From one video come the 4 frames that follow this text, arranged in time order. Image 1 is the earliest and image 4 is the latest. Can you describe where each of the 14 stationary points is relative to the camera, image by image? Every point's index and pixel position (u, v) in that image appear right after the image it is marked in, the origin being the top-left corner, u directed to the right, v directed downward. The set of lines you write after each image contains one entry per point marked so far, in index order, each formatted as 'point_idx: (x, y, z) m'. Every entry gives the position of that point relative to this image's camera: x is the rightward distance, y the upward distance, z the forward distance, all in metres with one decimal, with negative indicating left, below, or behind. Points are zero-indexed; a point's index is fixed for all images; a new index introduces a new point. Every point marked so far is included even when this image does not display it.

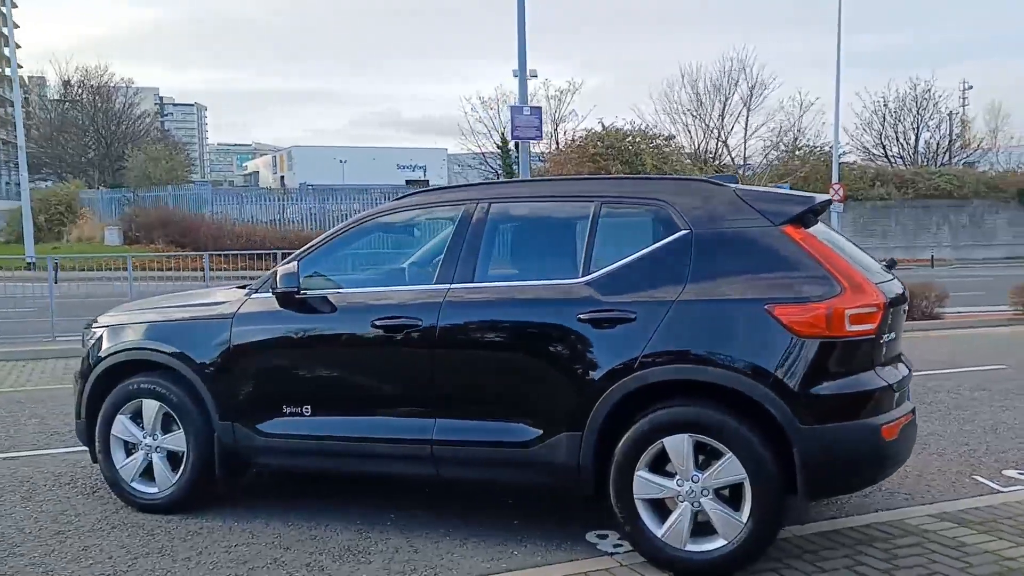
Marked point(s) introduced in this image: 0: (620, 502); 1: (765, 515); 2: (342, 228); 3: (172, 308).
0: (+0.5, -0.9, +3.9) m
1: (+1.0, -0.9, +3.7) m
2: (-0.8, +0.3, +4.8) m
3: (-1.8, -0.1, +4.9) m
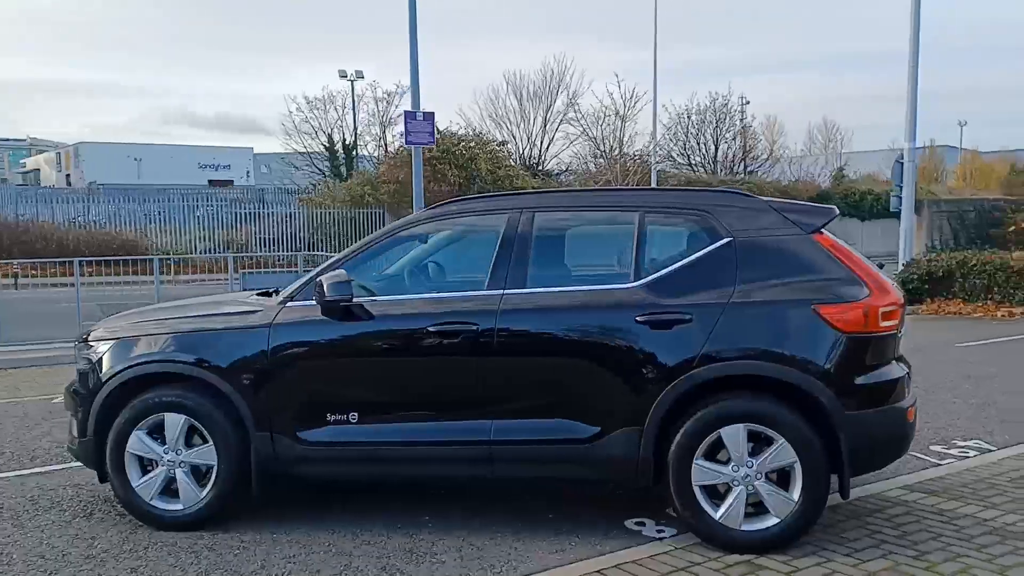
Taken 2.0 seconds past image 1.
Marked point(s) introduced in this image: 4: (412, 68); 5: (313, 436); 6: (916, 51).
0: (+0.8, -0.9, +4.3) m
1: (+1.4, -0.9, +4.1) m
2: (-0.7, +0.3, +4.8) m
3: (-1.6, -0.1, +4.7) m
4: (-1.4, +3.0, +12.5) m
5: (-1.0, -0.7, +4.5) m
6: (+8.3, +4.9, +19.0) m
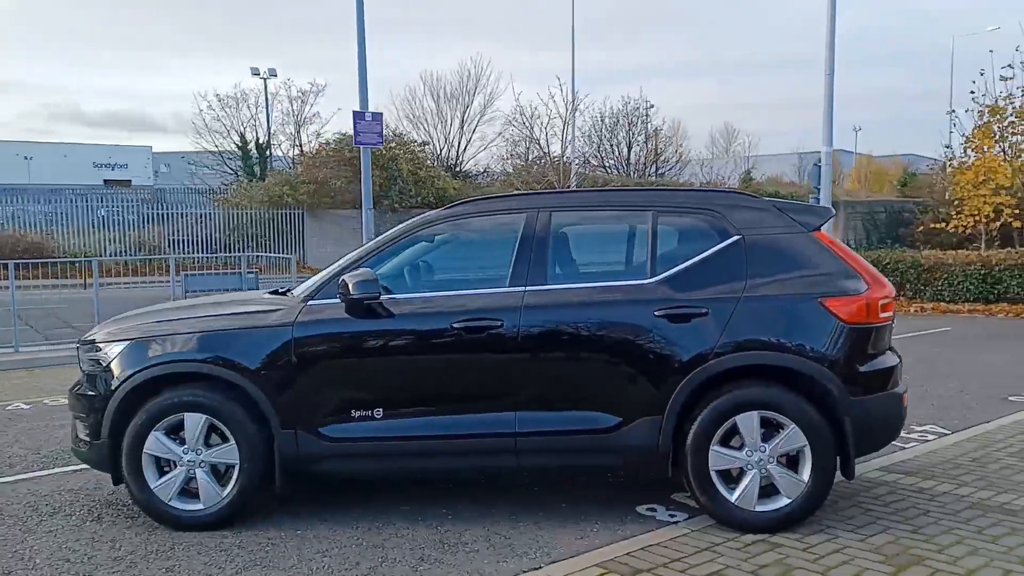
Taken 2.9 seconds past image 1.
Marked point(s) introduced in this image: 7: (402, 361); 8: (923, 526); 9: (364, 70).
0: (+0.9, -0.9, +4.5) m
1: (+1.5, -0.9, +4.4) m
2: (-0.6, +0.3, +4.9) m
3: (-1.6, -0.1, +4.7) m
4: (-2.1, +3.0, +12.5) m
5: (-0.9, -0.7, +4.6) m
6: (+6.9, +5.0, +19.9) m
7: (-0.5, -0.4, +4.6) m
8: (+2.1, -1.2, +4.6) m
9: (-2.0, +3.0, +12.6) m
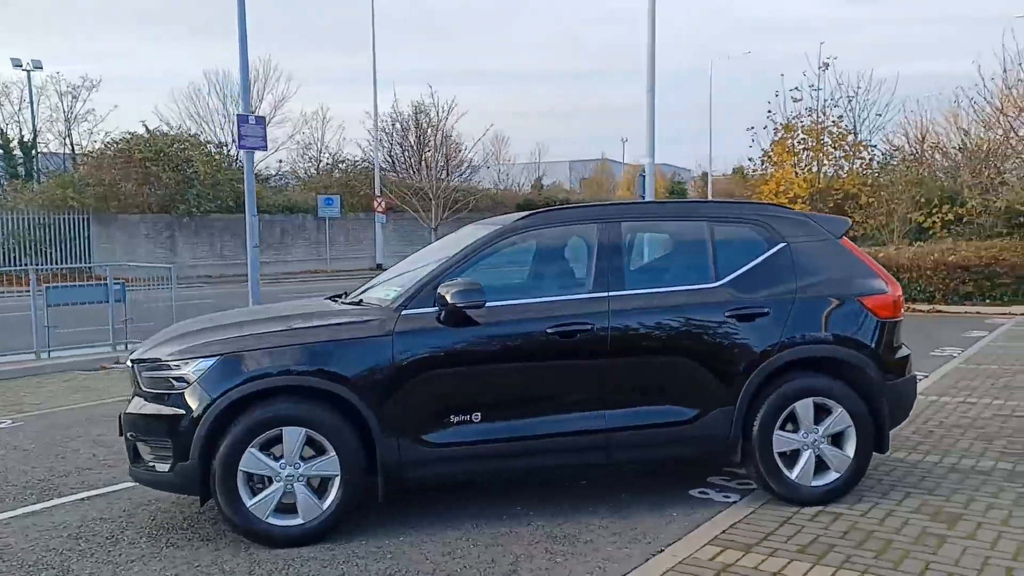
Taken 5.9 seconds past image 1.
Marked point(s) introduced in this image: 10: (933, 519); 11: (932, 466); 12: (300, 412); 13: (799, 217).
0: (+1.4, -0.9, +5.0) m
1: (+1.9, -0.9, +5.1) m
2: (-0.2, +0.3, +5.0) m
3: (-1.1, -0.2, +4.7) m
4: (-3.5, +2.9, +12.0) m
5: (-0.4, -0.8, +4.7) m
6: (+3.3, +4.9, +21.4) m
7: (-0.1, -0.4, +4.7) m
8: (+2.5, -1.2, +5.4) m
9: (-3.5, +2.9, +12.1) m
10: (+2.2, -1.2, +4.8) m
11: (+2.7, -1.1, +5.9) m
12: (-1.0, -0.6, +4.5) m
13: (+1.7, +0.4, +5.4) m
